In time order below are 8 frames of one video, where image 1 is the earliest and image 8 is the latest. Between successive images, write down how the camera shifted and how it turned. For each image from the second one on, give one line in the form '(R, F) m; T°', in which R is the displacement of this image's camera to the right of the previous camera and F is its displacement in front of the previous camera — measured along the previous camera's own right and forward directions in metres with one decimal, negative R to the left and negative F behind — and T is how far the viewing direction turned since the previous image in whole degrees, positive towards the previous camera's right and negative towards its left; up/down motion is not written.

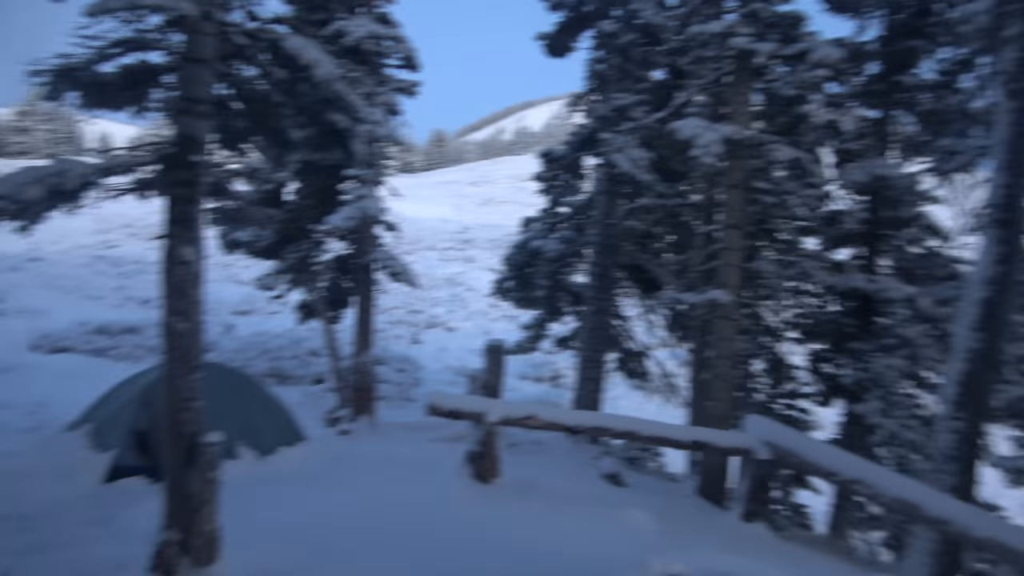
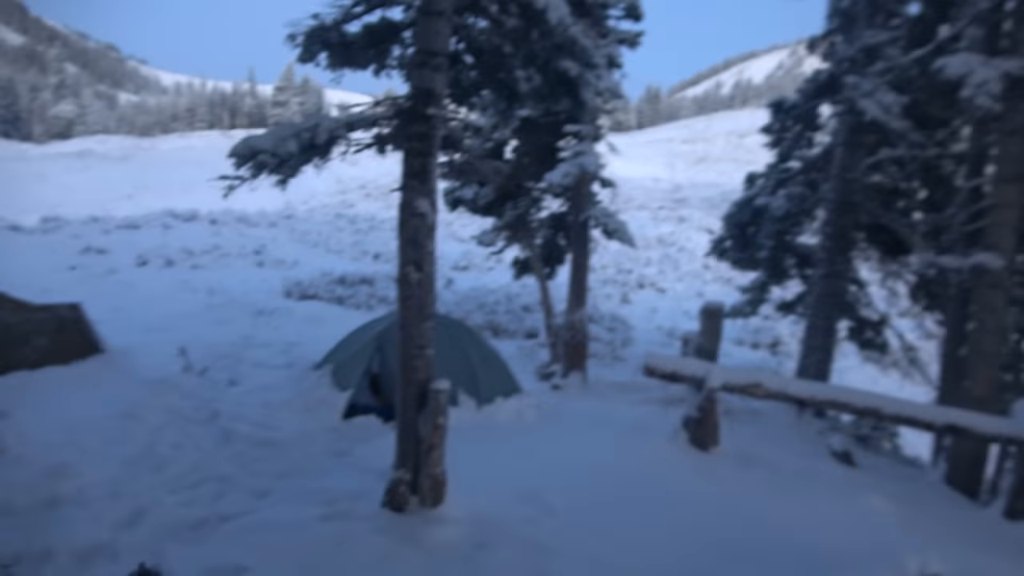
(-0.1, +0.1) m; -16°
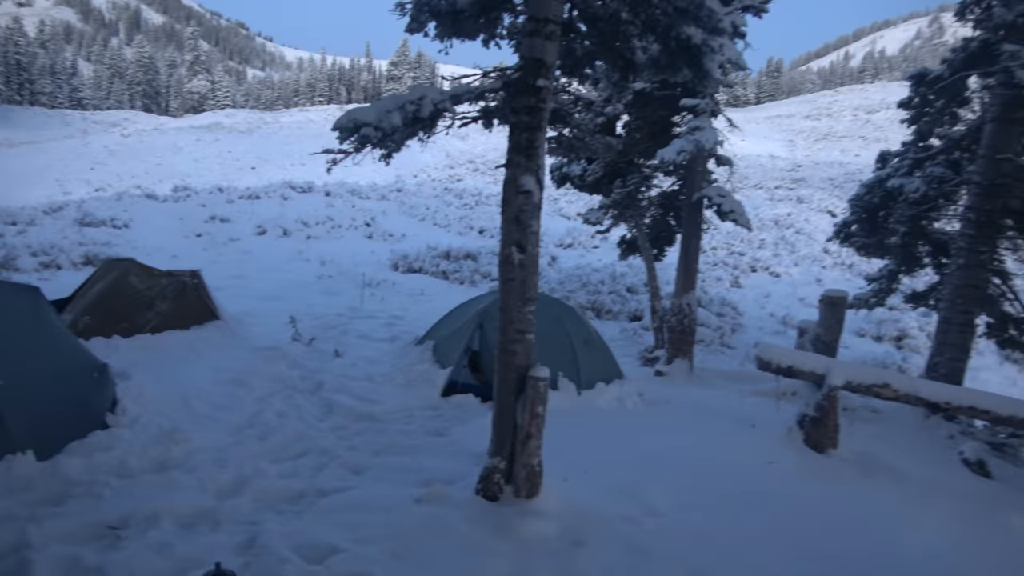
(0.0, +0.2) m; -8°
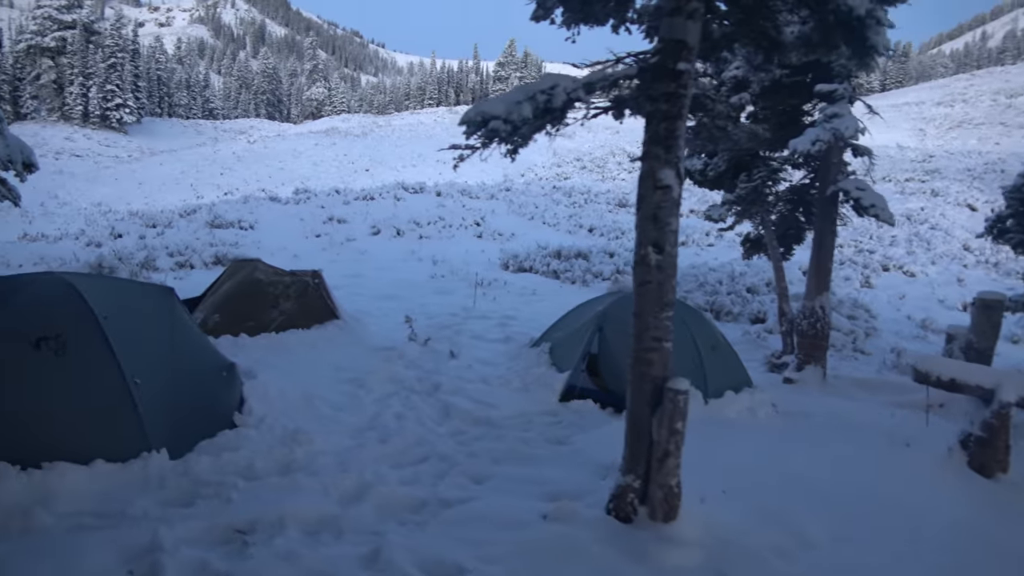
(-0.1, +0.2) m; -8°
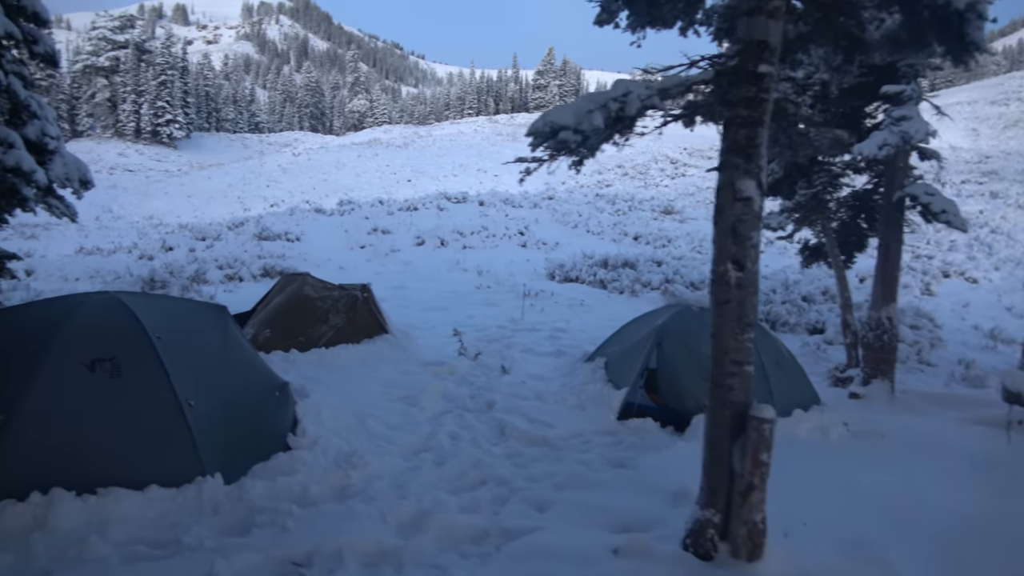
(-0.1, +0.2) m; -3°
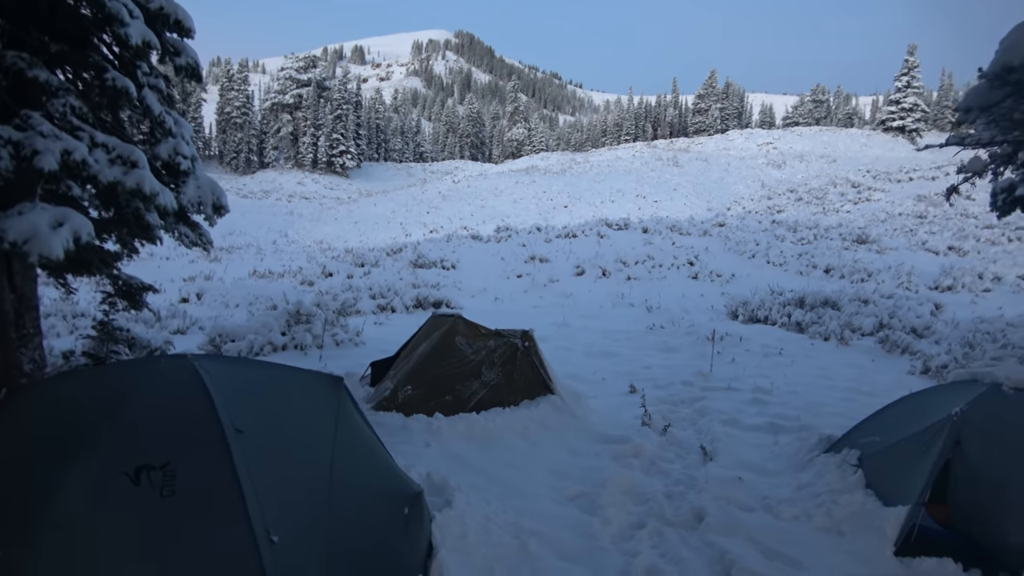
(-0.4, +1.6) m; -12°
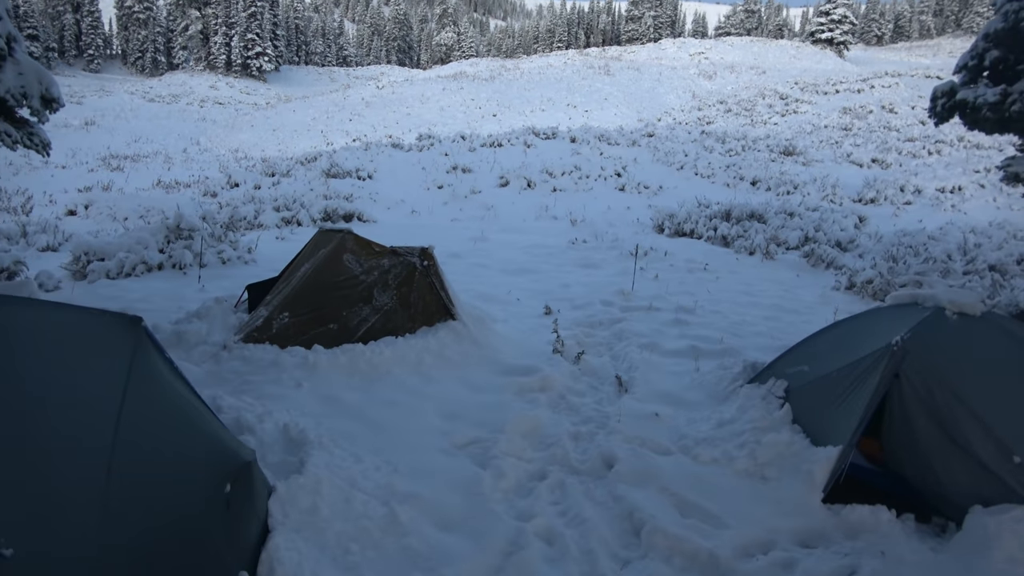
(+0.3, +0.8) m; +5°
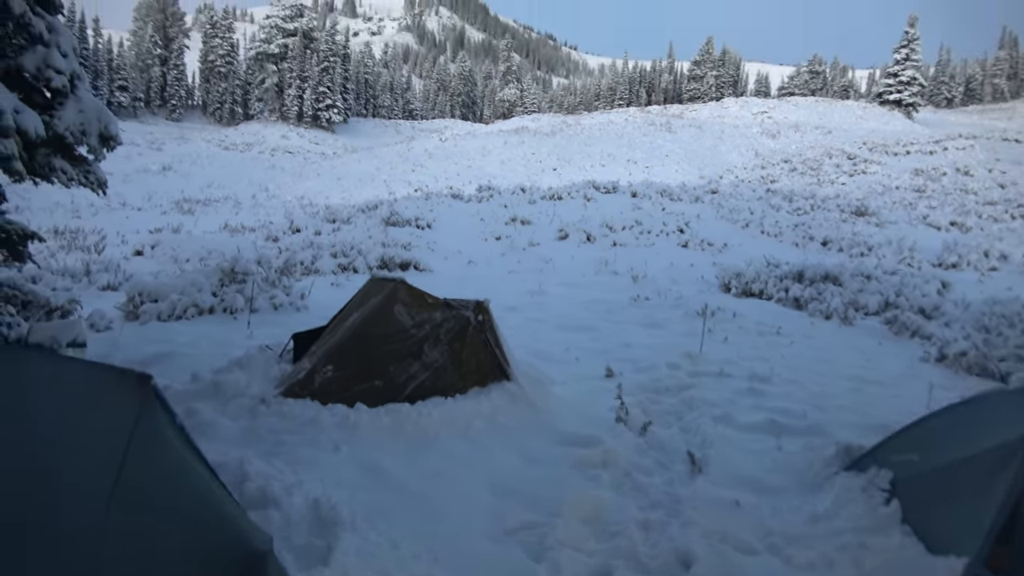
(-0.1, +0.4) m; -4°
